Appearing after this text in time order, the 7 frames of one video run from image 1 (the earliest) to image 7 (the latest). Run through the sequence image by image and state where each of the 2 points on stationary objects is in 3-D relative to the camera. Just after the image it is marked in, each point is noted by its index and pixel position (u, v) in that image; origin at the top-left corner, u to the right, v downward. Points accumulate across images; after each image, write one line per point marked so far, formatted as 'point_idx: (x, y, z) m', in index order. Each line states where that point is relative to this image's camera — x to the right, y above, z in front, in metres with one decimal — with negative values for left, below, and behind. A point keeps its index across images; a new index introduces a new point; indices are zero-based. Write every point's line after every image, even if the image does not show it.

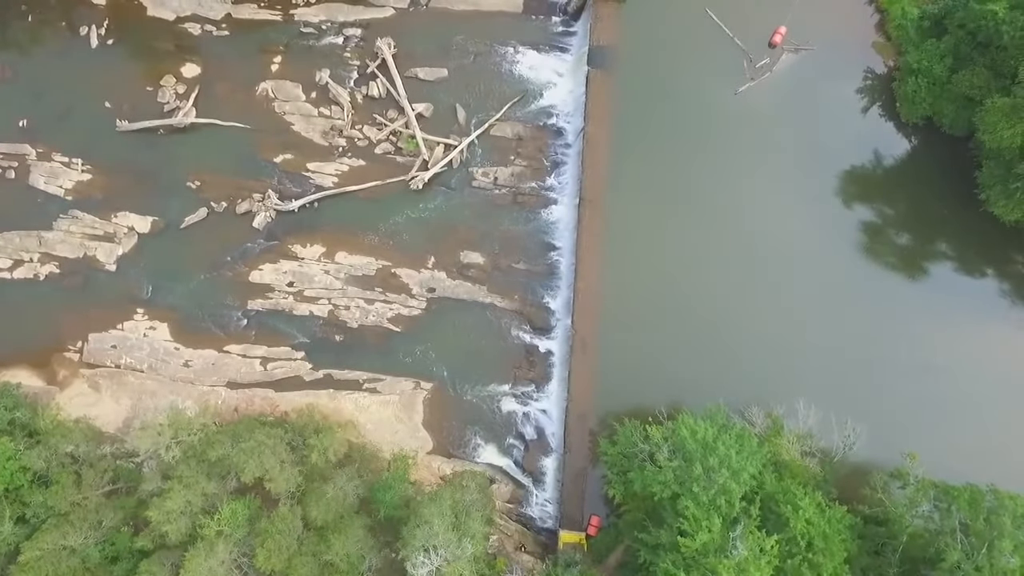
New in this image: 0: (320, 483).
0: (-5.5, -5.6, +17.8) m
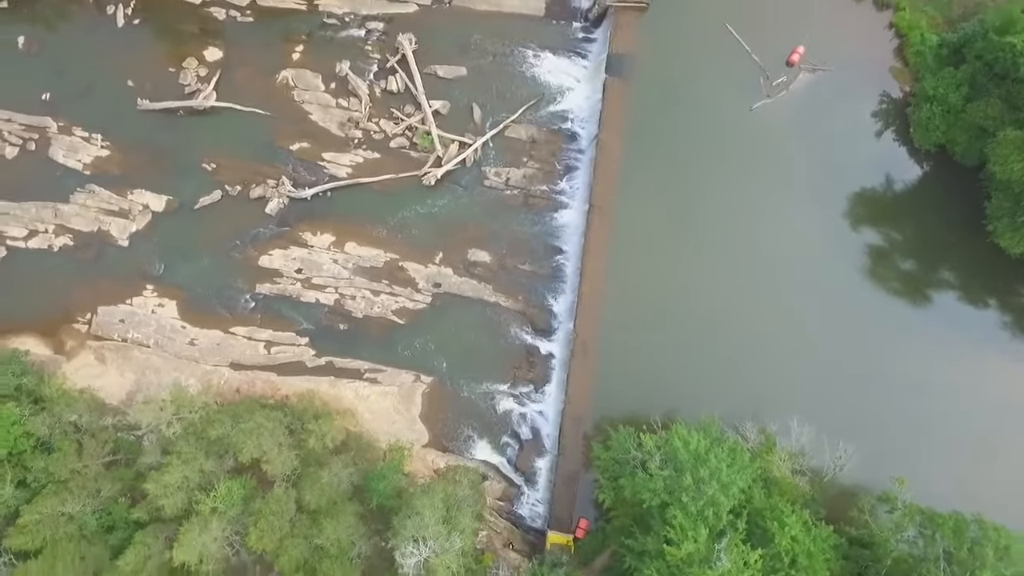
0: (-5.7, -5.3, +18.1) m
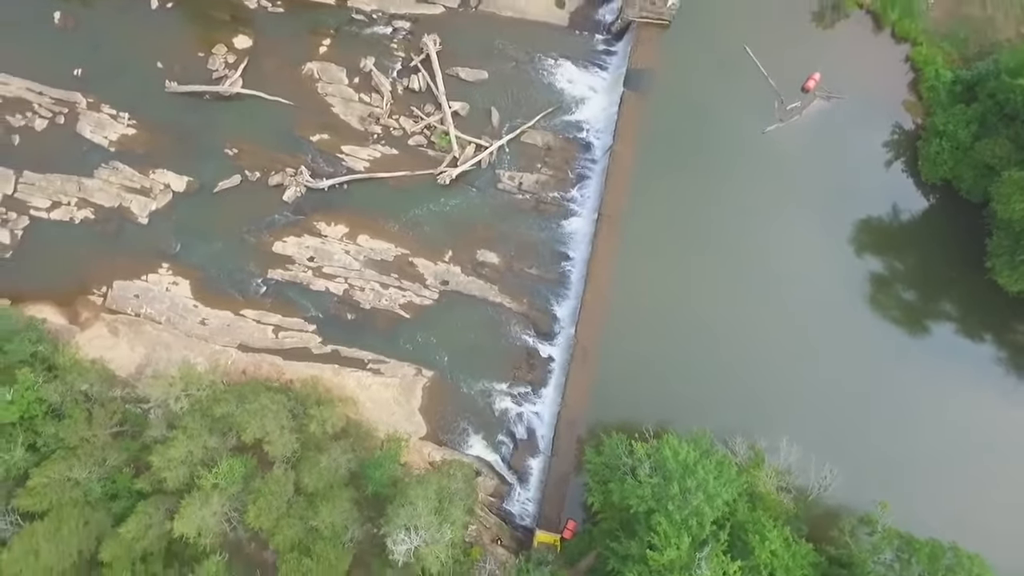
0: (-5.9, -4.9, +18.6) m
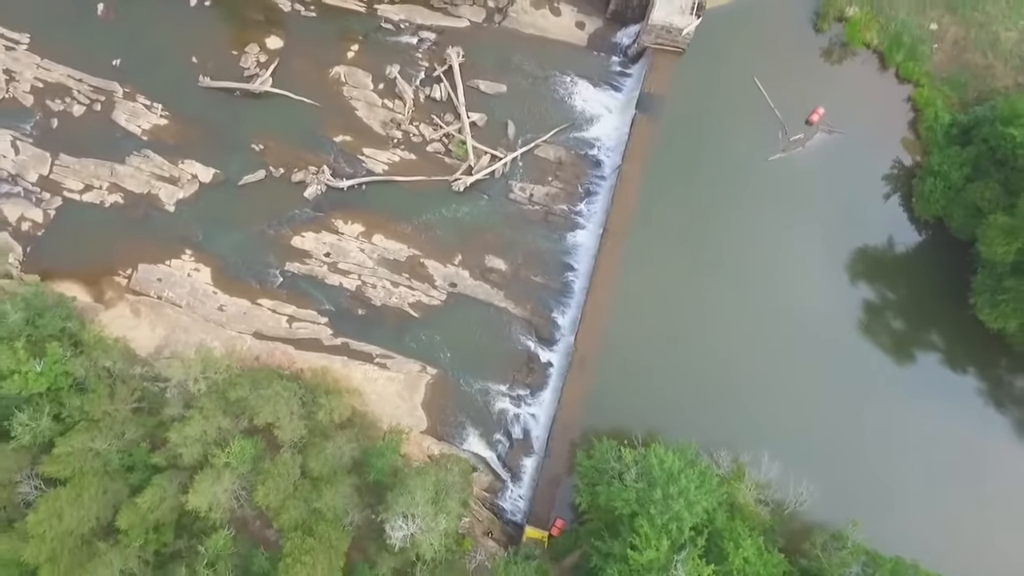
0: (-6.1, -4.8, +19.7) m
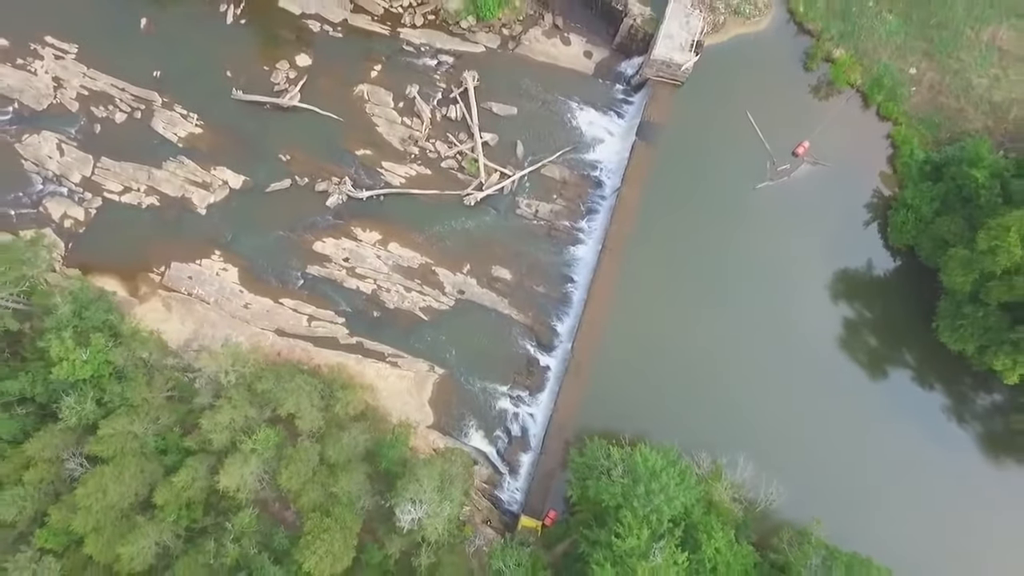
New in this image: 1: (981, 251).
0: (-6.1, -4.9, +21.6) m
1: (+15.0, +1.2, +20.0) m
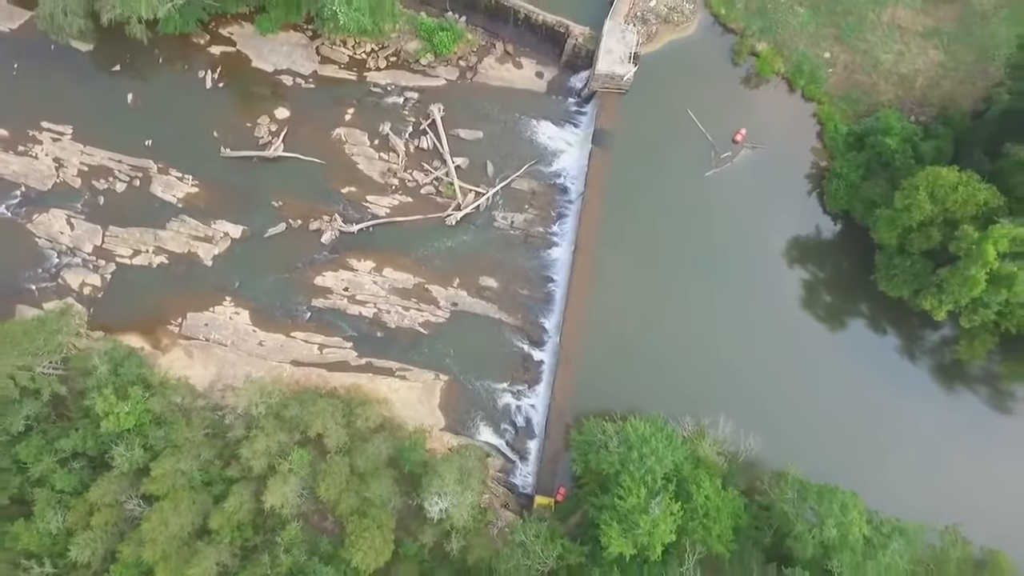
0: (-5.8, -6.0, +24.1) m
1: (+14.3, +2.9, +22.9) m
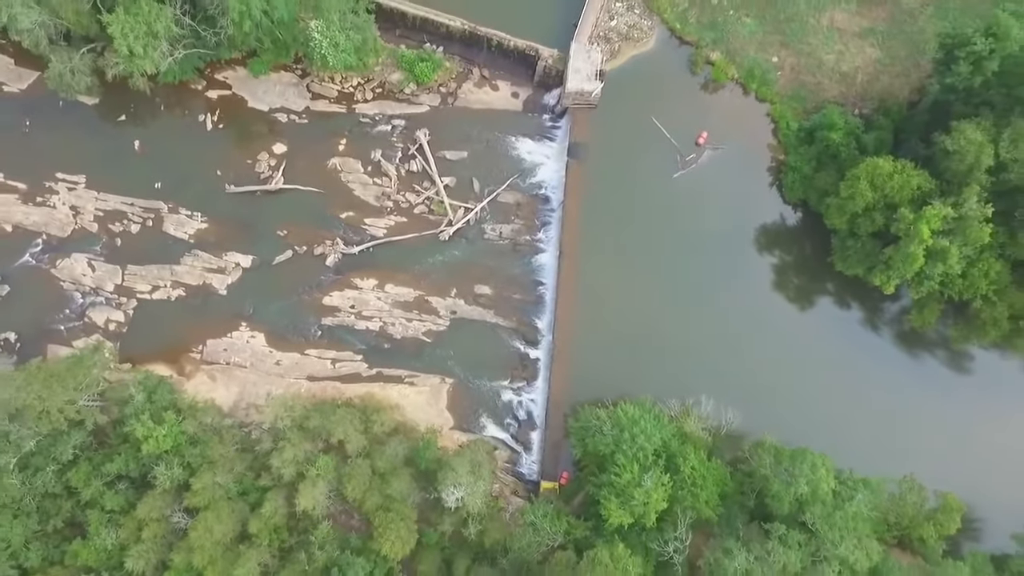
0: (-5.6, -6.7, +26.4) m
1: (+13.7, +3.7, +25.5) m
